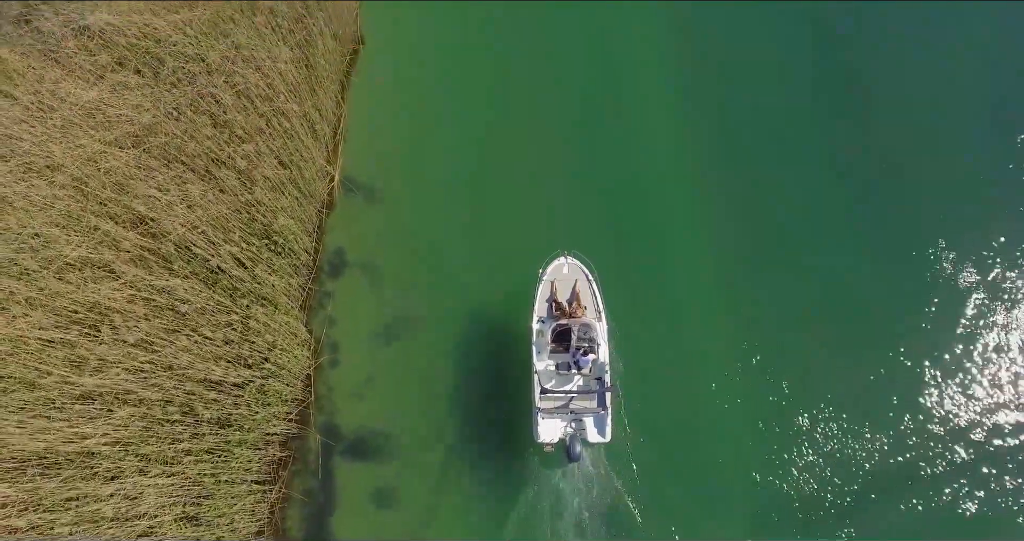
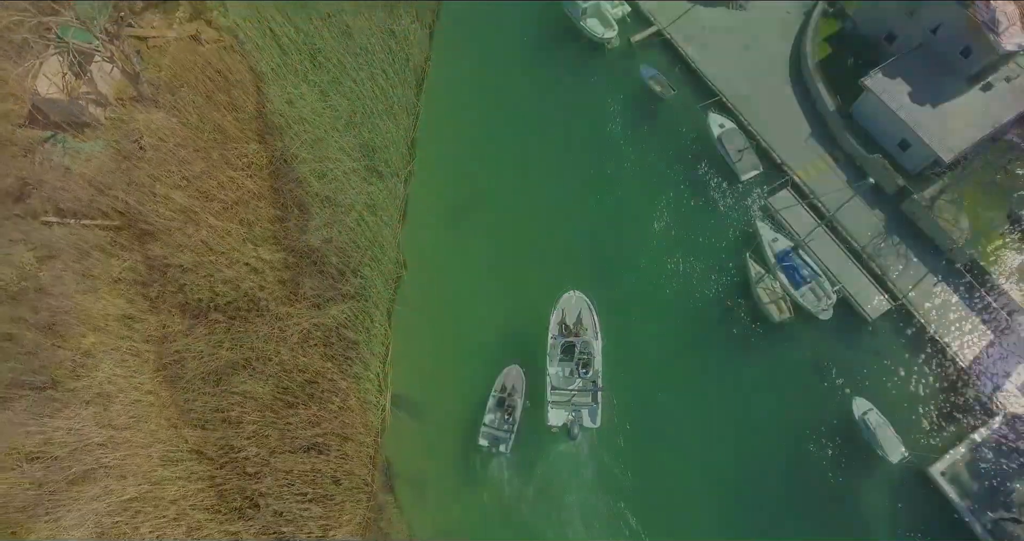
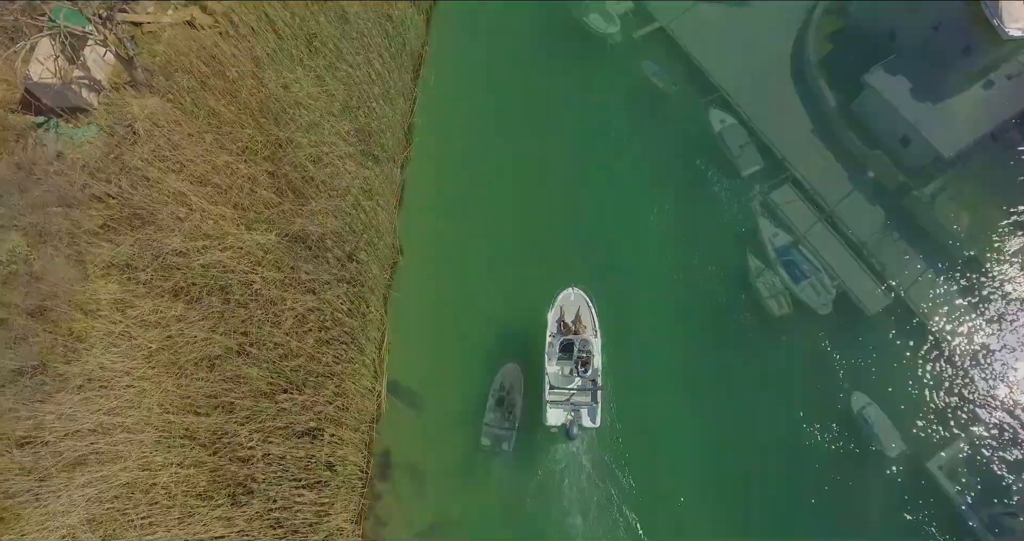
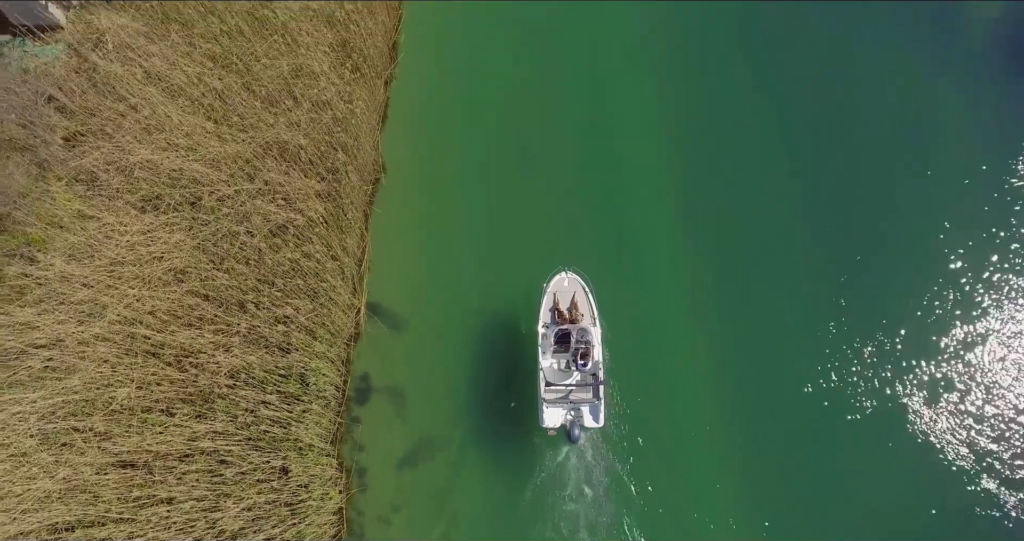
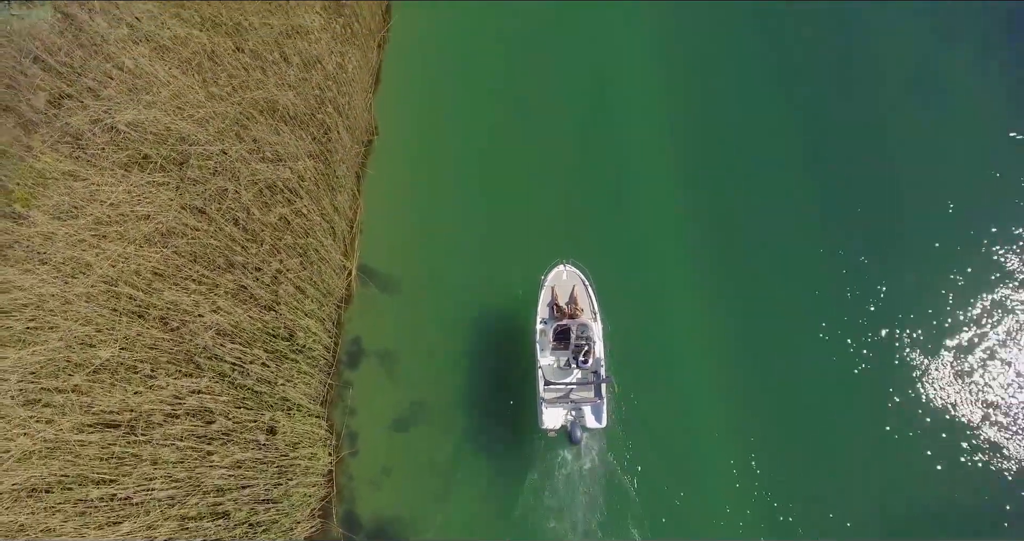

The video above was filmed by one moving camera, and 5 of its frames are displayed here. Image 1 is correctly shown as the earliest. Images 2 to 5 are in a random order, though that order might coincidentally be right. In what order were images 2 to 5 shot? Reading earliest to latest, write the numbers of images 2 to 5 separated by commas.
5, 4, 3, 2
